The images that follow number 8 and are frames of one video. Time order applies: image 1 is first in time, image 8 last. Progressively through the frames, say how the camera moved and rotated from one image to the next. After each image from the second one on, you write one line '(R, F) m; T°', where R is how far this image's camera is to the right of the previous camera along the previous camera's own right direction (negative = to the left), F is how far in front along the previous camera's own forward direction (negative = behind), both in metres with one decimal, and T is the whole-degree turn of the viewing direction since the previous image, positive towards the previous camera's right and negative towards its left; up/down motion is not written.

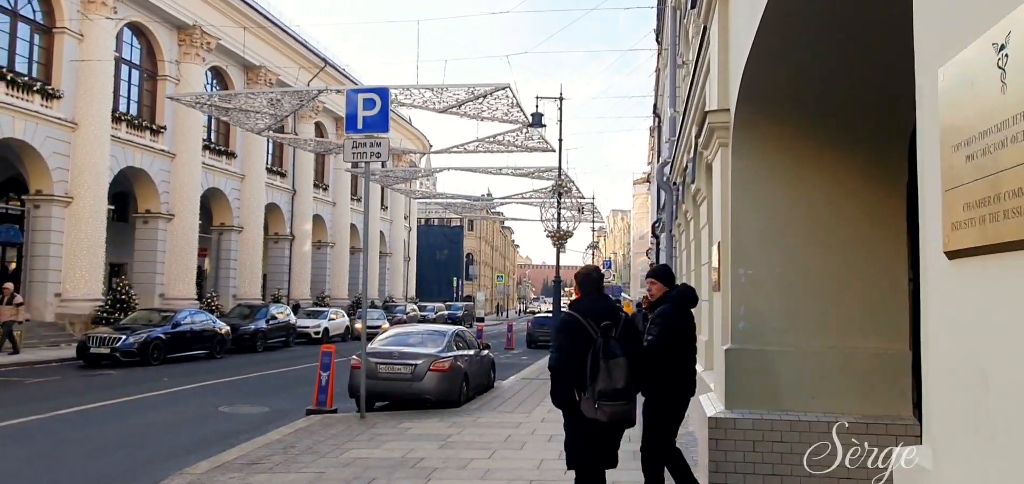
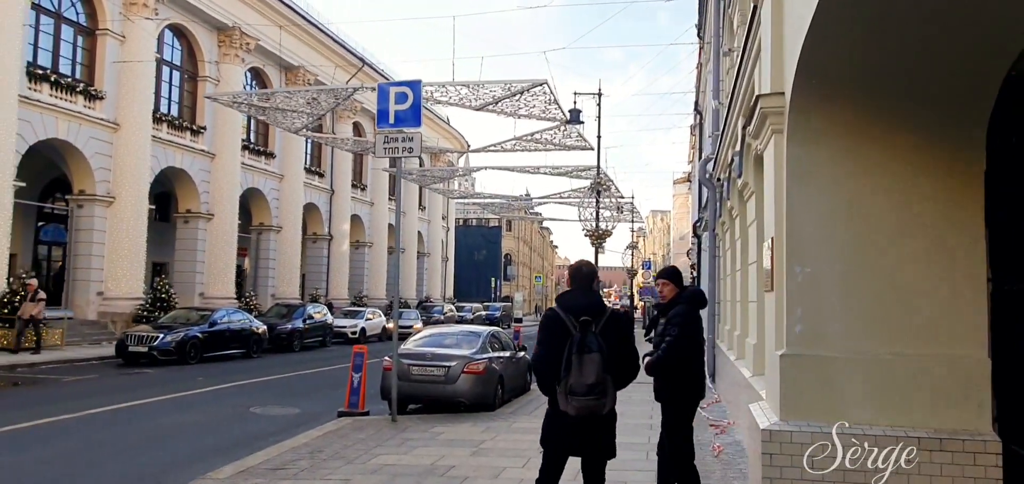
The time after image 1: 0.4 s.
(0.0, +0.4) m; -3°
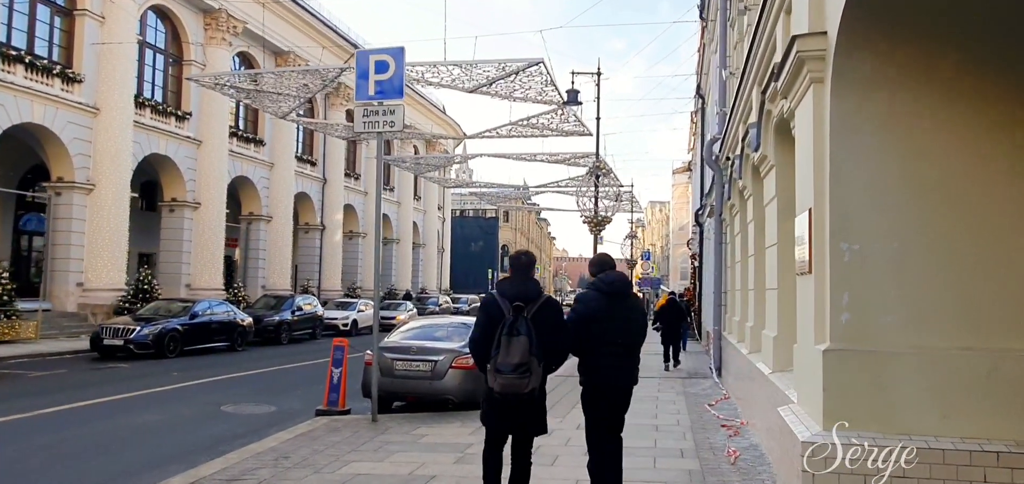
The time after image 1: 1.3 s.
(+0.1, +1.0) m; 0°
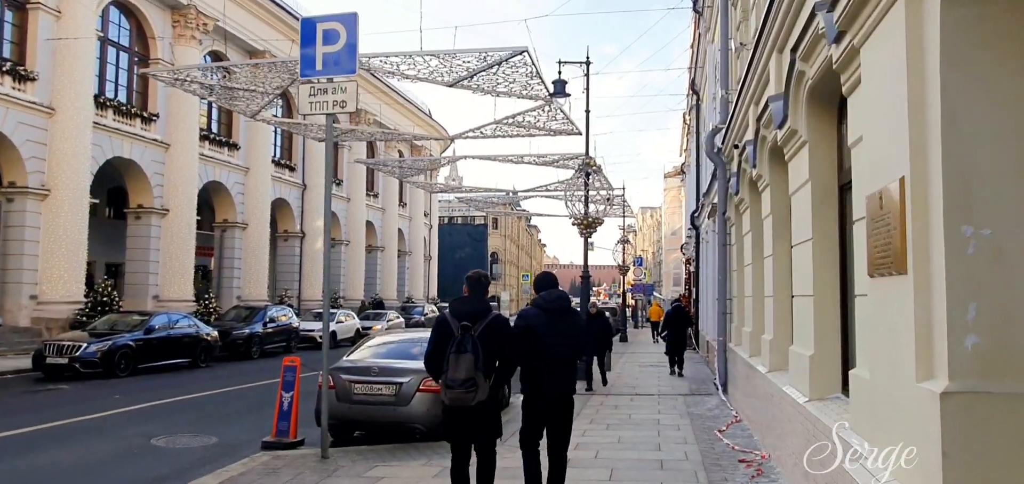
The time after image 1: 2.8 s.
(+0.2, +1.5) m; +1°
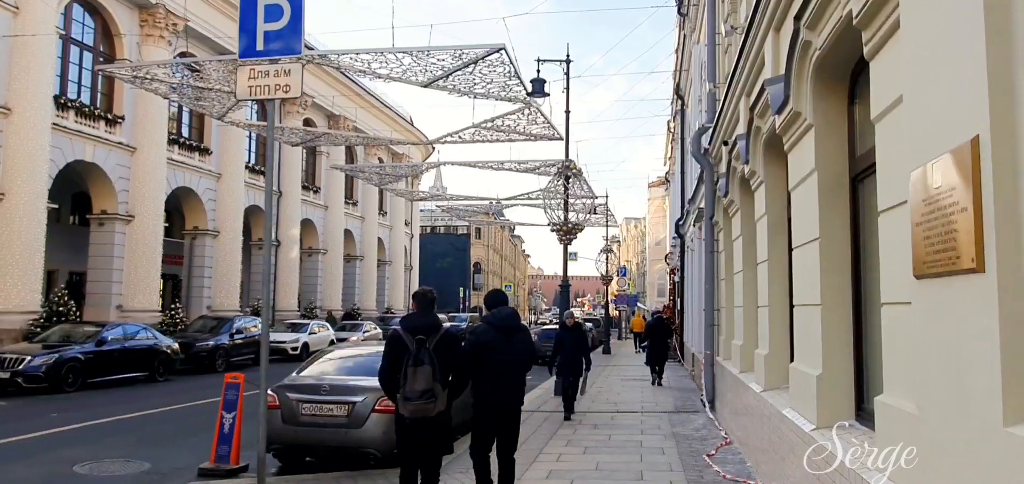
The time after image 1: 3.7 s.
(+0.2, +0.9) m; +1°
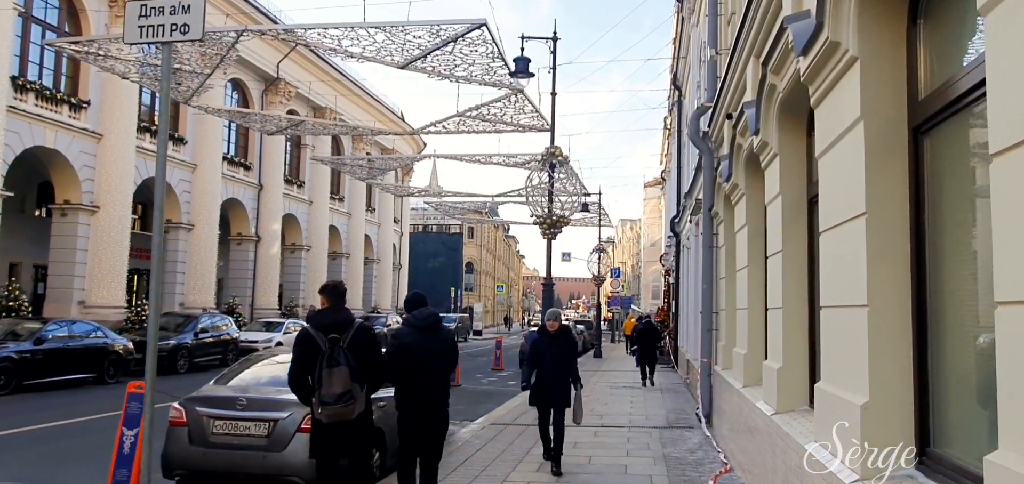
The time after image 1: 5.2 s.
(+0.3, +1.5) m; 0°
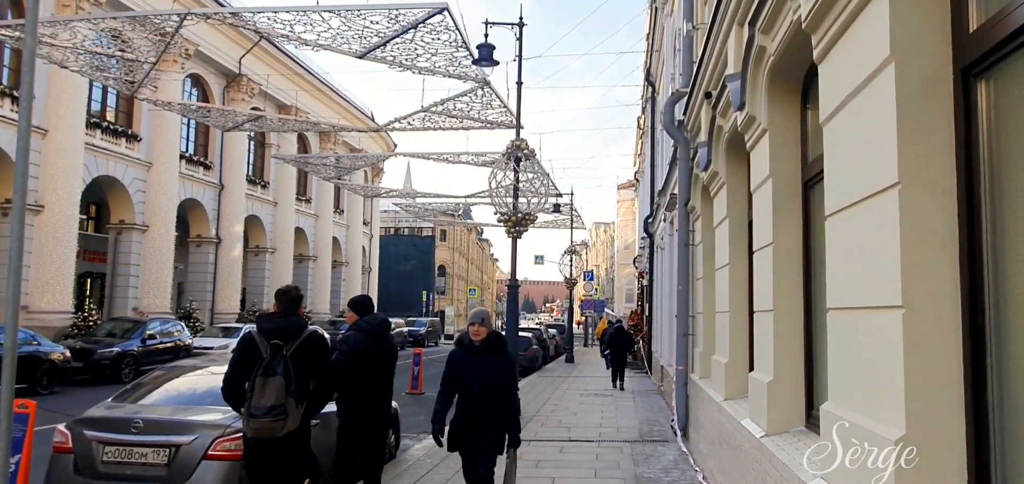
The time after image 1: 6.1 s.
(+0.2, +1.0) m; +2°
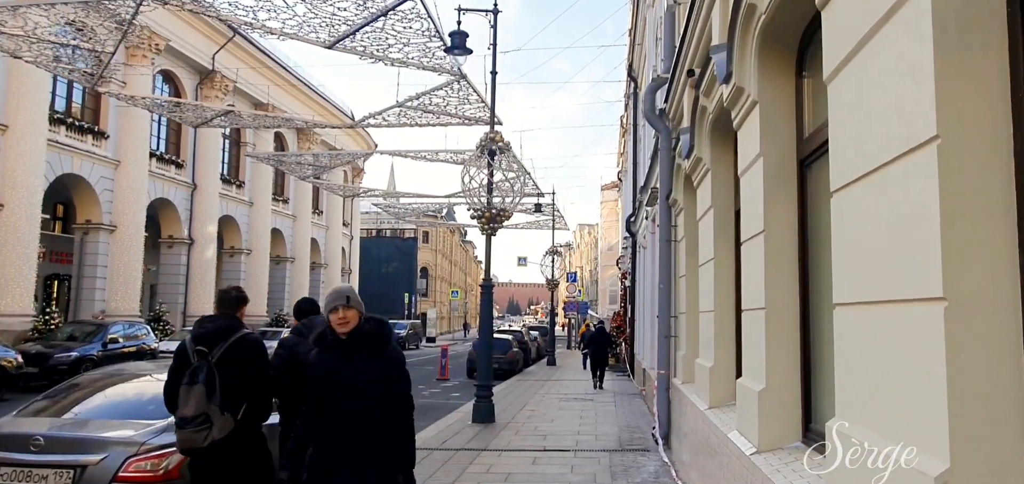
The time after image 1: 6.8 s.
(+0.2, +0.7) m; +1°
